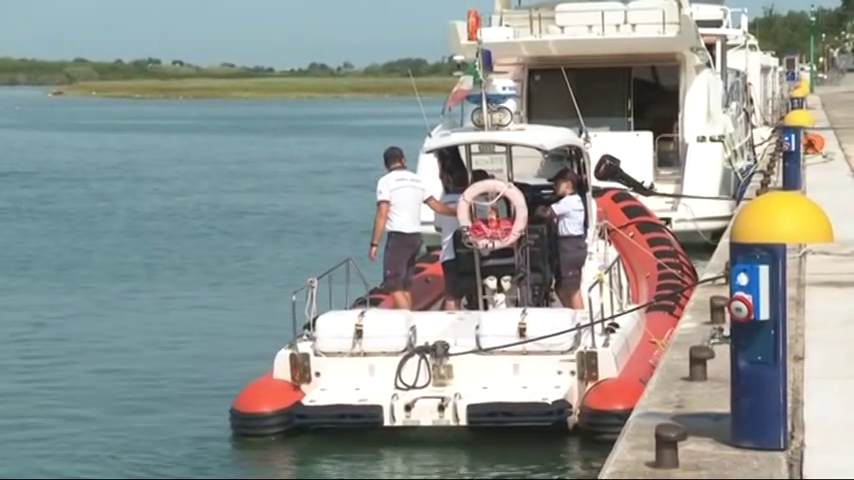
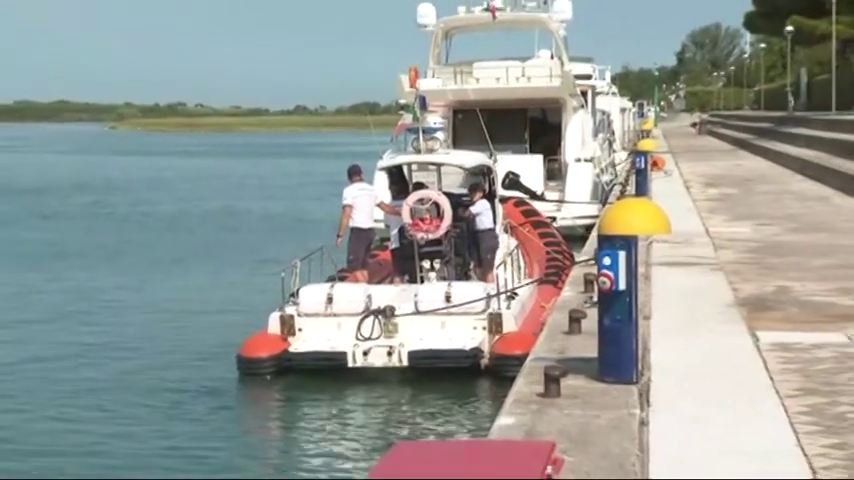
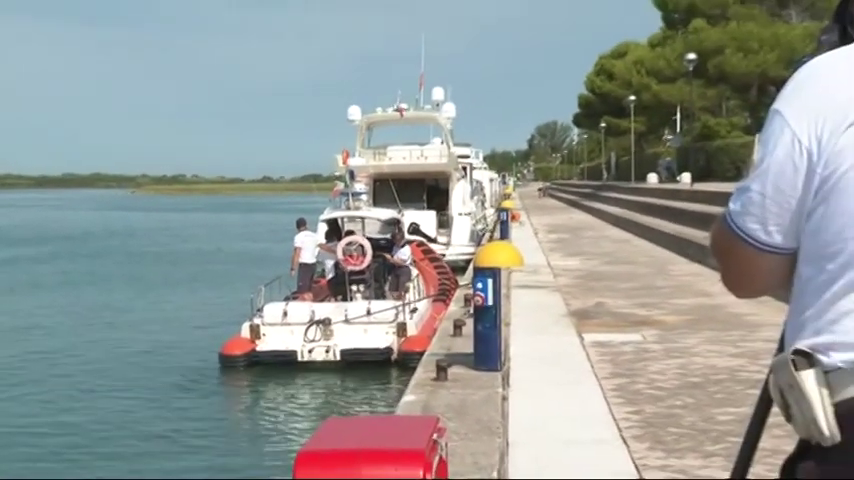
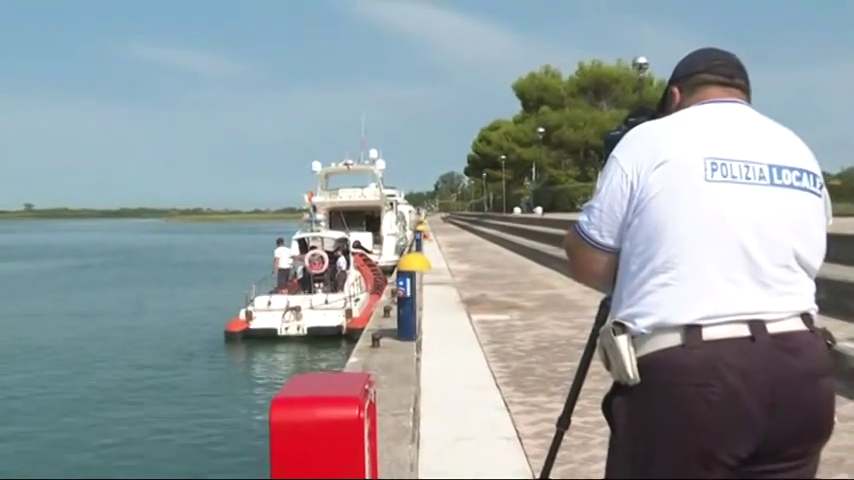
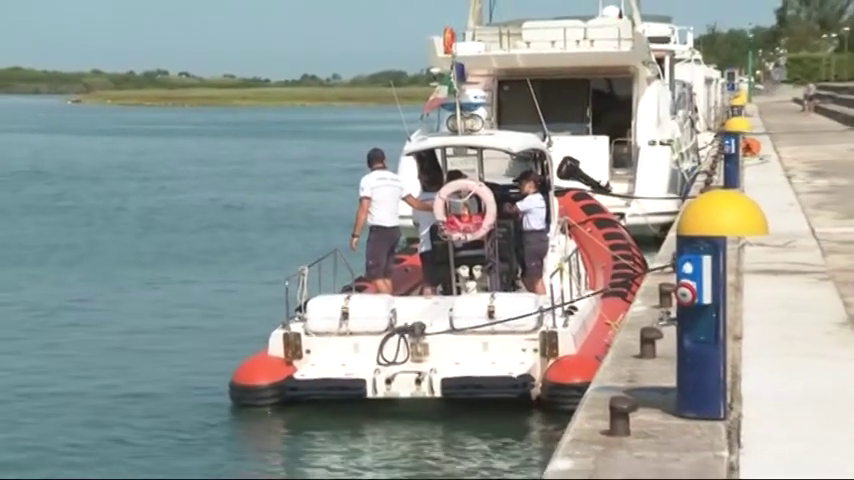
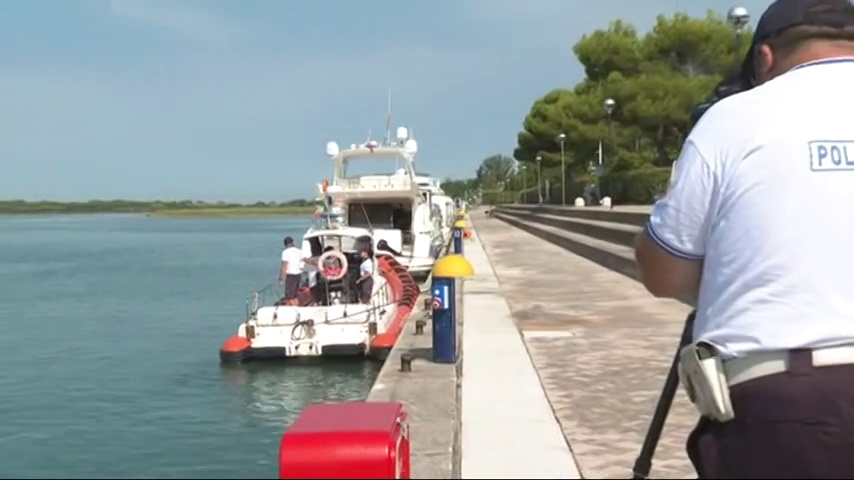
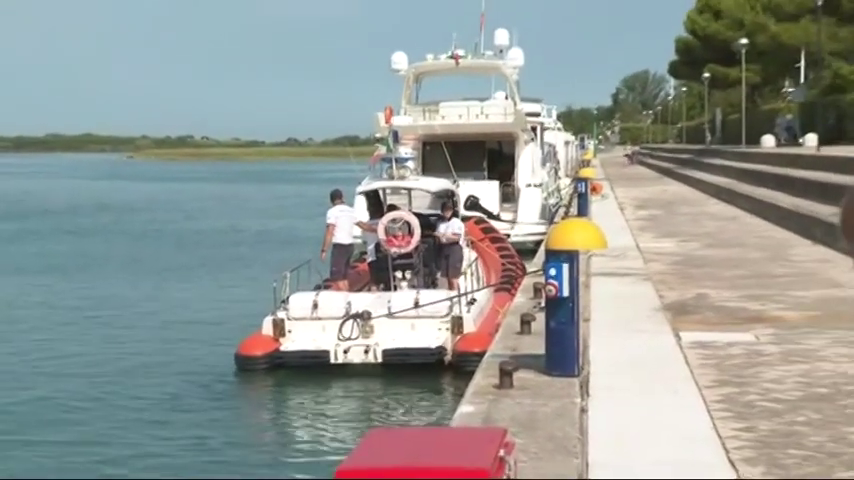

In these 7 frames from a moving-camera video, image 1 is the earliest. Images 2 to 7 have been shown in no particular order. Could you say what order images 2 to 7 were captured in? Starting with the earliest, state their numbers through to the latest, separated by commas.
5, 2, 7, 3, 6, 4
